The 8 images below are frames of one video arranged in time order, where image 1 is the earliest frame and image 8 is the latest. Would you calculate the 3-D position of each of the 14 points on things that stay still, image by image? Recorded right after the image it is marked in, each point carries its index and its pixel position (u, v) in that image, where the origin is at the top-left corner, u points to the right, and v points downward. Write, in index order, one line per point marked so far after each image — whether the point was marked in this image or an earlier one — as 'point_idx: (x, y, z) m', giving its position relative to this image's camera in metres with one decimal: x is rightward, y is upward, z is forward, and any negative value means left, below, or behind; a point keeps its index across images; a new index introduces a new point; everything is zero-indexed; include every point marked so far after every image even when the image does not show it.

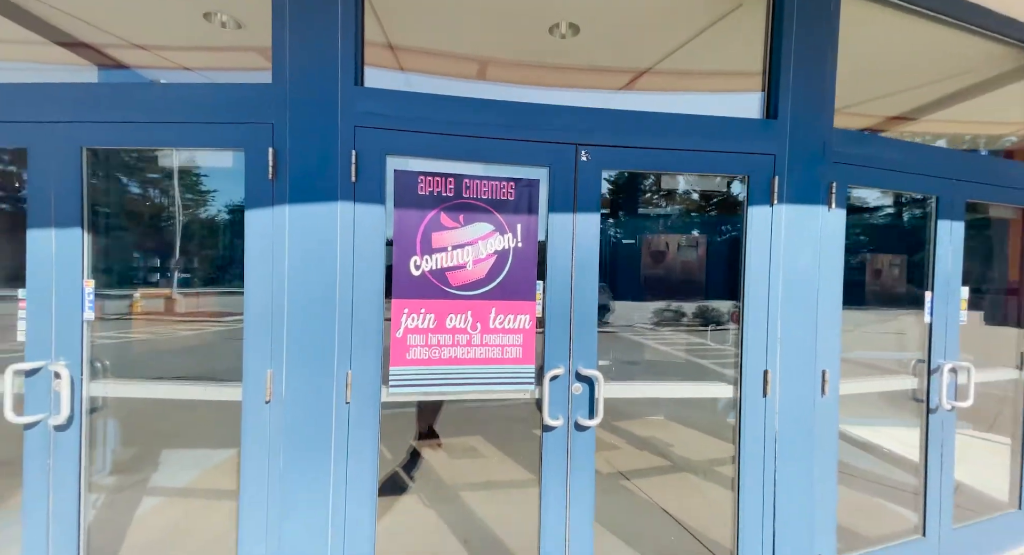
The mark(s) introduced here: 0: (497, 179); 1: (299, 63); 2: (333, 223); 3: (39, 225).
0: (-0.1, +0.5, +2.2) m
1: (-0.9, +0.9, +2.1) m
2: (-0.7, +0.3, +2.1) m
3: (-2.0, +0.2, +2.2) m
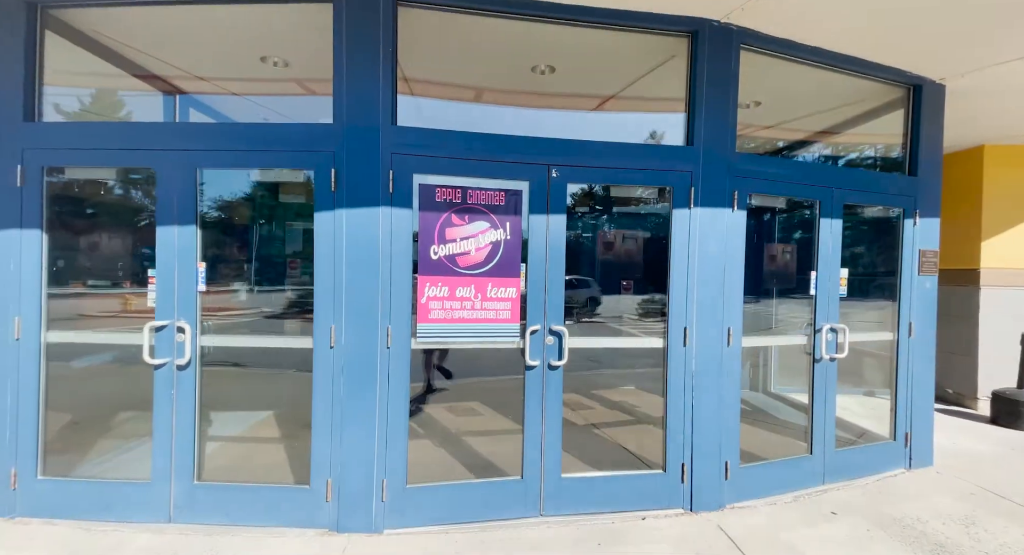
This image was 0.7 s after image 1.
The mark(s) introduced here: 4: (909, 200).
0: (-0.1, +0.6, +3.1) m
1: (-1.0, +1.0, +2.9) m
2: (-0.8, +0.4, +2.9) m
3: (-2.1, +0.3, +3.0) m
4: (+3.3, +0.7, +4.0) m
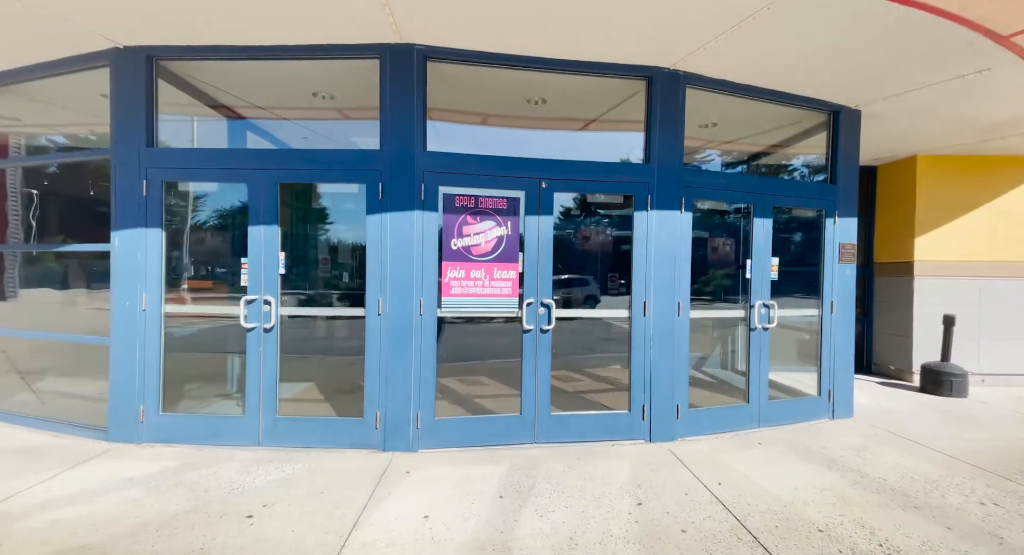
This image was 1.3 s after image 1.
0: (-0.1, +0.7, +4.1) m
1: (-1.0, +1.1, +3.9) m
2: (-0.8, +0.5, +3.9) m
3: (-2.1, +0.4, +4.0) m
4: (+3.3, +0.8, +4.9) m
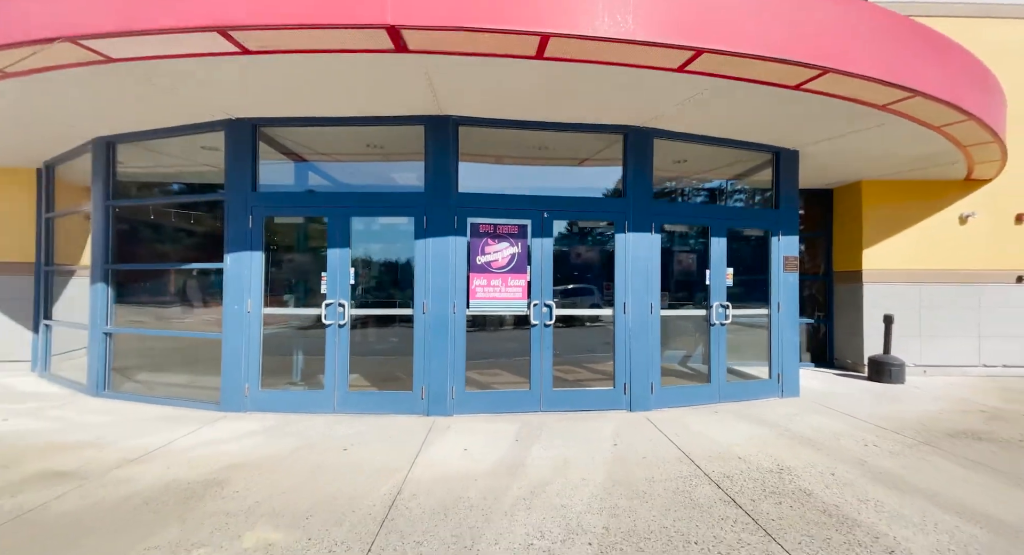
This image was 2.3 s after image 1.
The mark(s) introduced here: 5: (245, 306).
0: (0.0, +0.6, +5.4) m
1: (-0.9, +1.1, +5.2) m
2: (-0.7, +0.4, +5.2) m
3: (-2.0, +0.3, +5.3) m
4: (+3.4, +0.7, +6.2) m
5: (-3.0, -0.3, +5.4) m
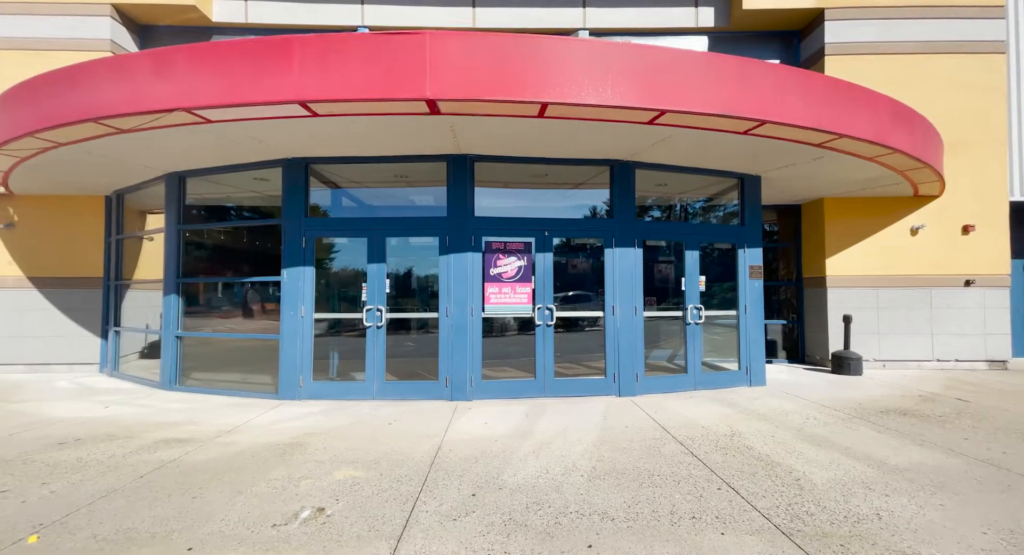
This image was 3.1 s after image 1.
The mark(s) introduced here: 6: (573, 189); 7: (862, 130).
0: (+0.1, +0.5, +6.5) m
1: (-0.8, +0.9, +6.4) m
2: (-0.6, +0.3, +6.3) m
3: (-1.9, +0.2, +6.4) m
4: (+3.5, +0.6, +7.3) m
5: (-2.8, -0.4, +6.5) m
6: (+0.8, +1.2, +6.7) m
7: (+4.2, +1.8, +5.7) m
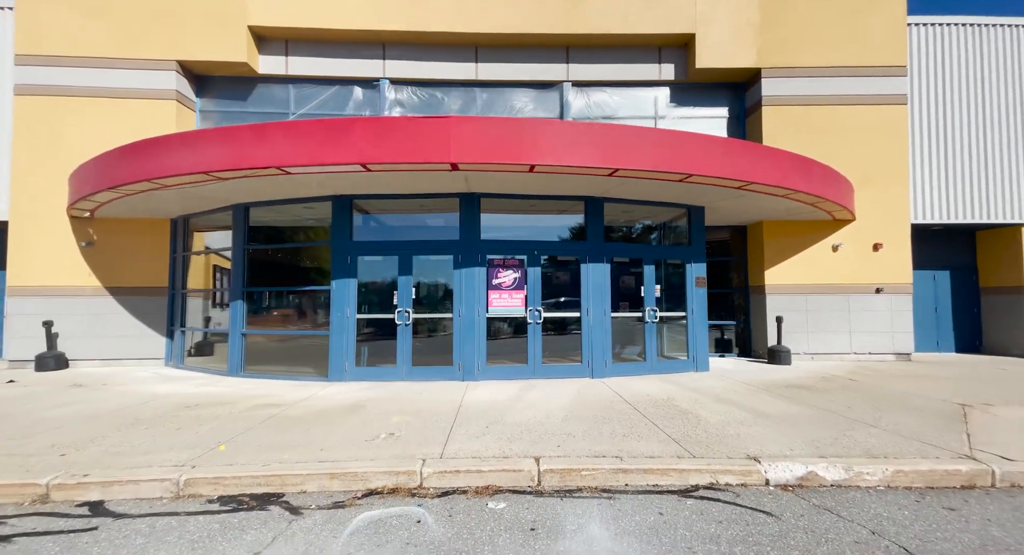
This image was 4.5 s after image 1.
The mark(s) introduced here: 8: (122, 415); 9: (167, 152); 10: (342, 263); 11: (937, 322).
0: (0.0, +0.3, +8.4) m
1: (-0.8, +0.8, +8.3) m
2: (-0.6, +0.1, +8.2) m
3: (-1.9, 0.0, +8.3) m
4: (+3.4, +0.4, +9.3) m
5: (-2.9, -0.6, +8.3) m
6: (+0.8, +1.1, +8.7) m
7: (+4.1, +1.6, +7.8) m
8: (-5.1, -1.8, +6.4) m
9: (-5.2, +1.9, +7.3) m
10: (-3.0, +0.2, +8.4) m
11: (+11.1, -1.2, +12.6) m
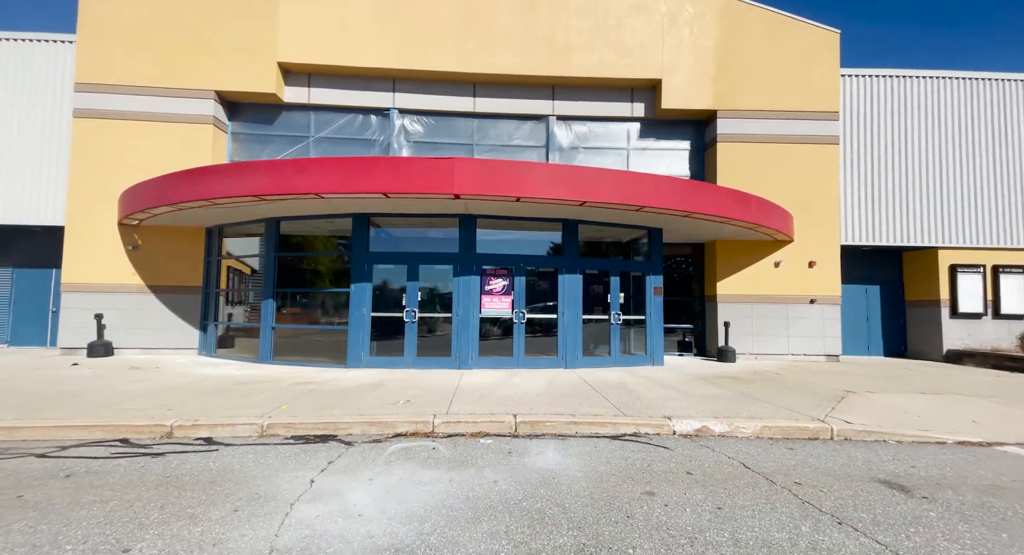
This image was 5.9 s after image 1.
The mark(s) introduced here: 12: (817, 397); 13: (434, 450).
0: (-0.2, +0.2, +10.2) m
1: (-1.0, +0.6, +10.1) m
2: (-0.9, 0.0, +10.0) m
3: (-2.2, -0.1, +10.1) m
4: (+3.2, +0.2, +11.1) m
5: (-3.1, -0.7, +10.0) m
6: (+0.6, +0.9, +10.5) m
7: (+3.9, +1.4, +9.6) m
8: (-5.4, -1.8, +8.0) m
9: (-5.4, +1.9, +9.0) m
10: (-3.2, +0.2, +10.1) m
11: (+10.7, -1.6, +14.5) m
12: (+5.0, -1.9, +7.8) m
13: (-0.8, -1.9, +5.2) m
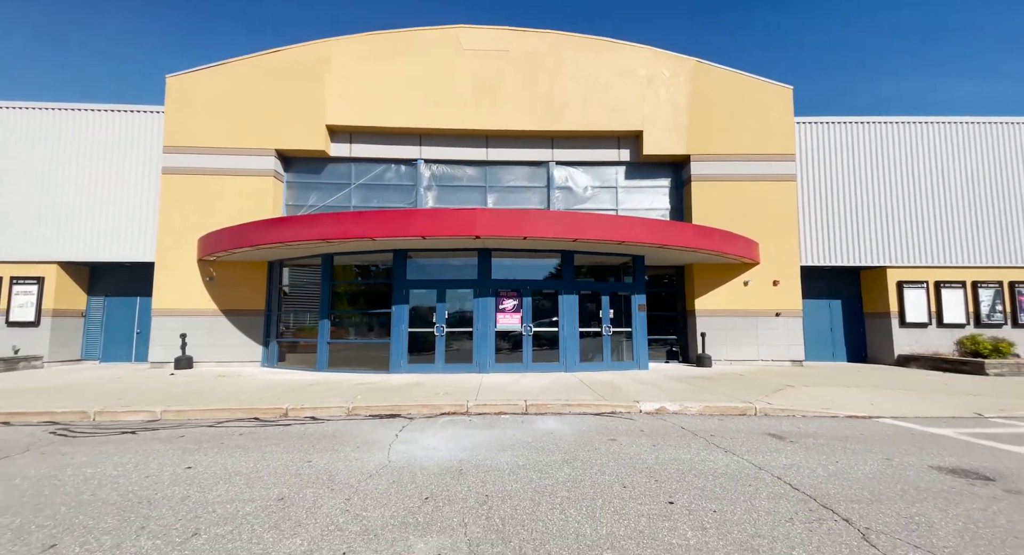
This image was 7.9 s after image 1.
0: (0.0, -0.4, +12.6) m
1: (-0.8, +0.1, +12.5) m
2: (-0.6, -0.6, +12.4) m
3: (-1.9, -0.7, +12.5) m
4: (+3.4, -0.3, +13.5) m
5: (-2.9, -1.3, +12.5) m
6: (+0.8, +0.3, +12.9) m
7: (+4.1, +0.9, +12.0) m
8: (-5.1, -2.4, +10.5) m
9: (-5.2, +1.3, +11.5) m
10: (-3.0, -0.5, +12.6) m
11: (+11.1, -2.1, +16.7) m
12: (+5.2, -2.3, +10.1) m
13: (-0.7, -2.3, +7.5) m
